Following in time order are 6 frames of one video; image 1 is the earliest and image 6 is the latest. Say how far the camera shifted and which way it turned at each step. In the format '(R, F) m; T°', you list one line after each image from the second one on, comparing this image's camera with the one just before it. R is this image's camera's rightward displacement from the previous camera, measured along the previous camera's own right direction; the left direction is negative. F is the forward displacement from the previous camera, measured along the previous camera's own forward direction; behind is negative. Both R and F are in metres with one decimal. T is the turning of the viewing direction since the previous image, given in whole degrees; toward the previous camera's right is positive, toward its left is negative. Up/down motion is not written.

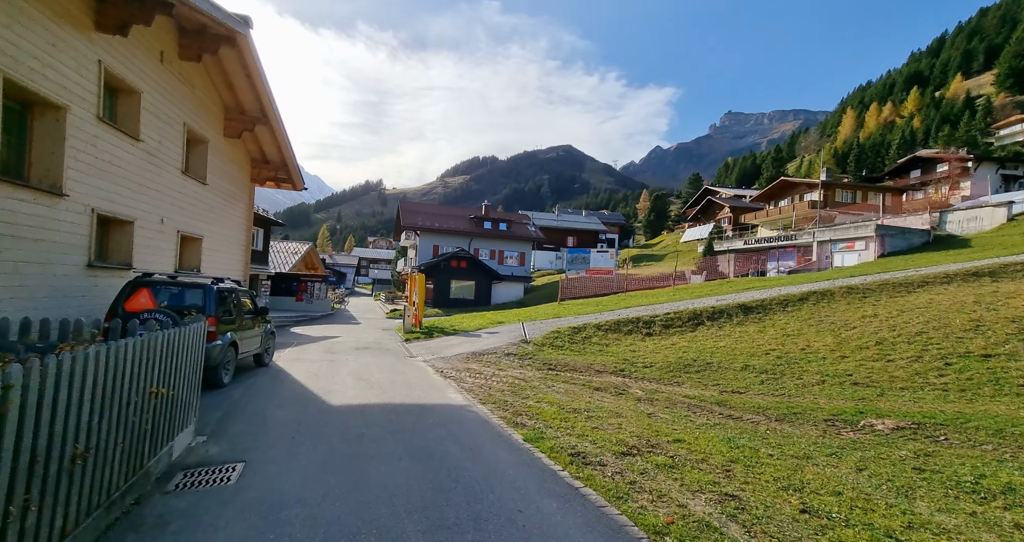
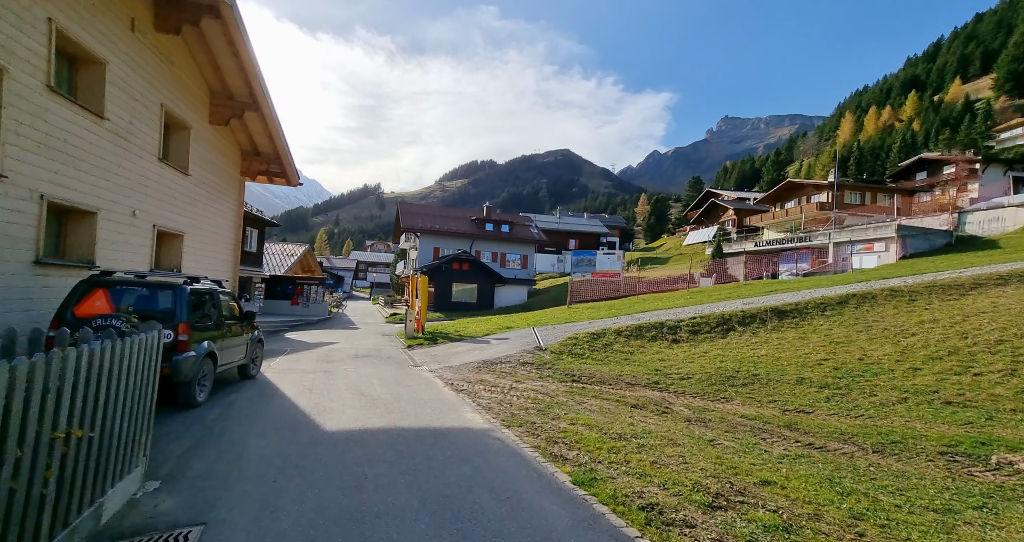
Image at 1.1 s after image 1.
(-0.5, +1.1) m; 0°
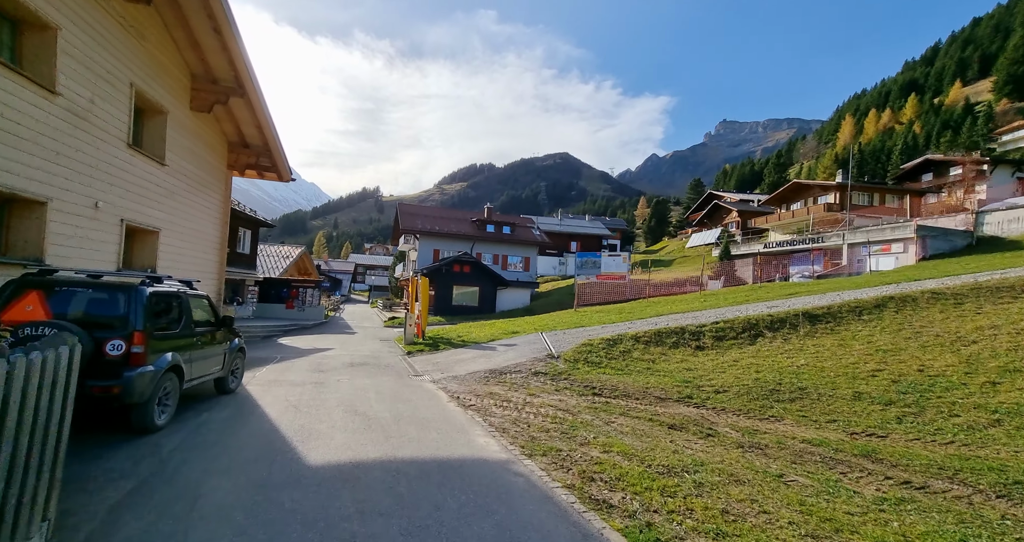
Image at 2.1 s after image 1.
(-0.3, +1.0) m; 0°
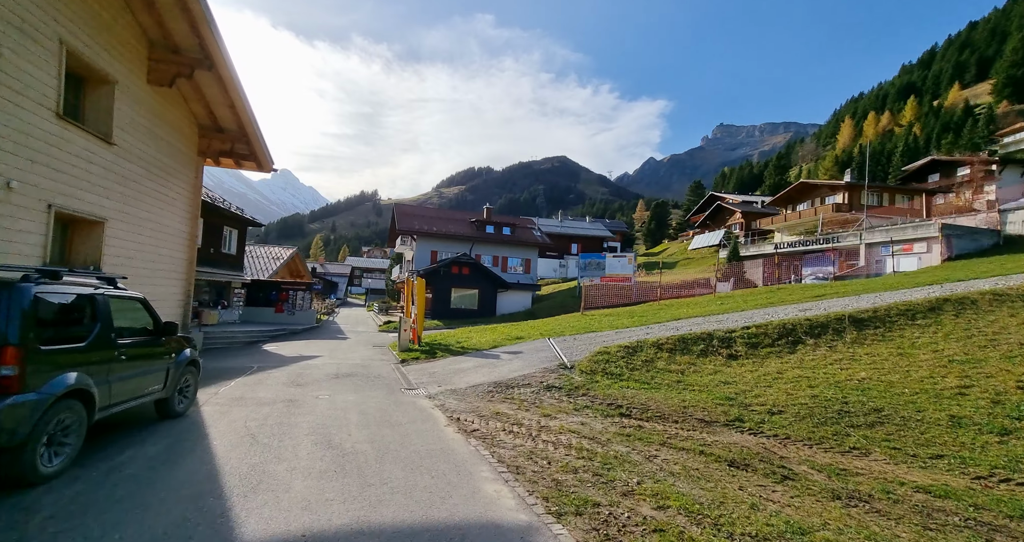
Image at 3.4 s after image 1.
(-0.2, +1.4) m; 0°
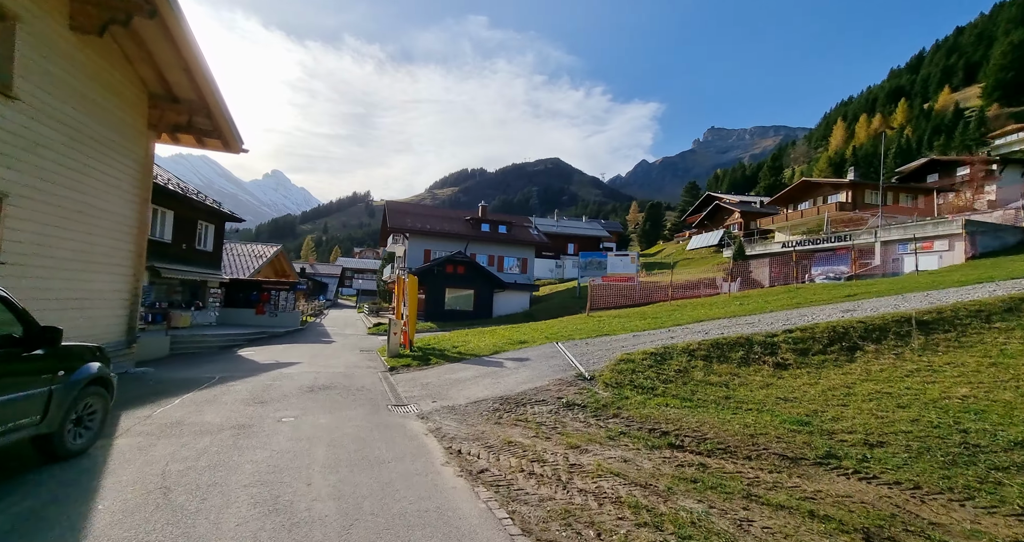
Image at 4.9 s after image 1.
(-0.3, +1.6) m; +1°
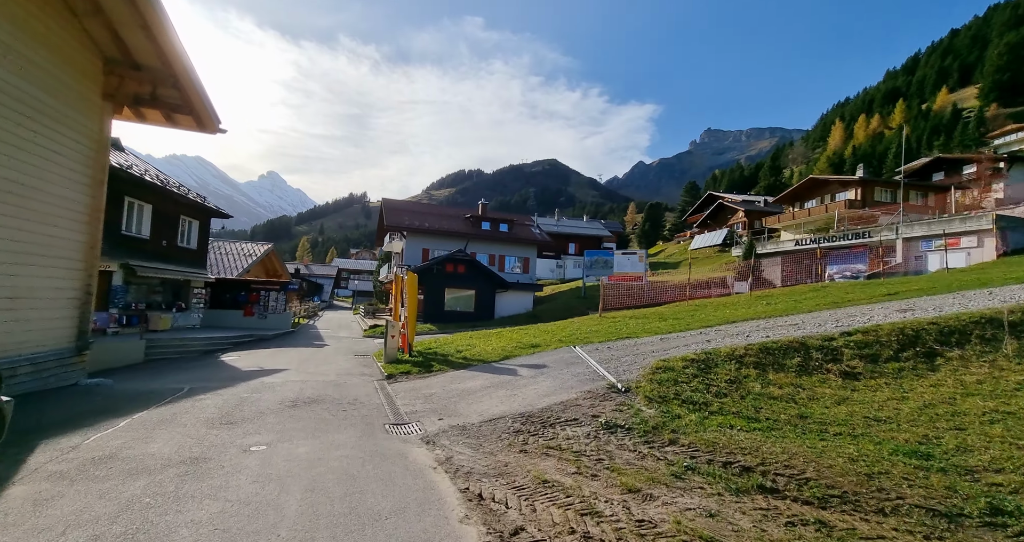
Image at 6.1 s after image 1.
(-0.4, +1.3) m; 0°
